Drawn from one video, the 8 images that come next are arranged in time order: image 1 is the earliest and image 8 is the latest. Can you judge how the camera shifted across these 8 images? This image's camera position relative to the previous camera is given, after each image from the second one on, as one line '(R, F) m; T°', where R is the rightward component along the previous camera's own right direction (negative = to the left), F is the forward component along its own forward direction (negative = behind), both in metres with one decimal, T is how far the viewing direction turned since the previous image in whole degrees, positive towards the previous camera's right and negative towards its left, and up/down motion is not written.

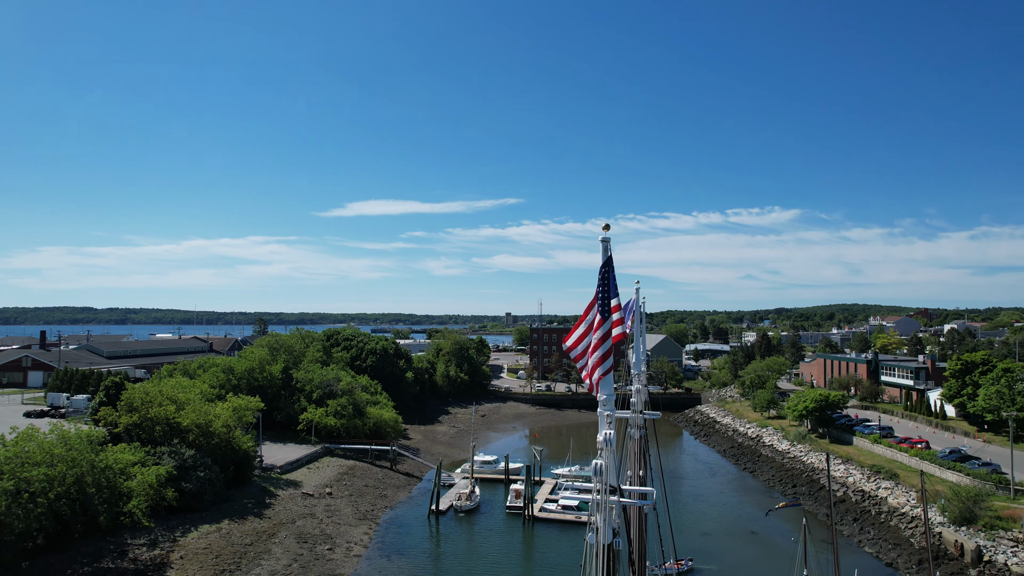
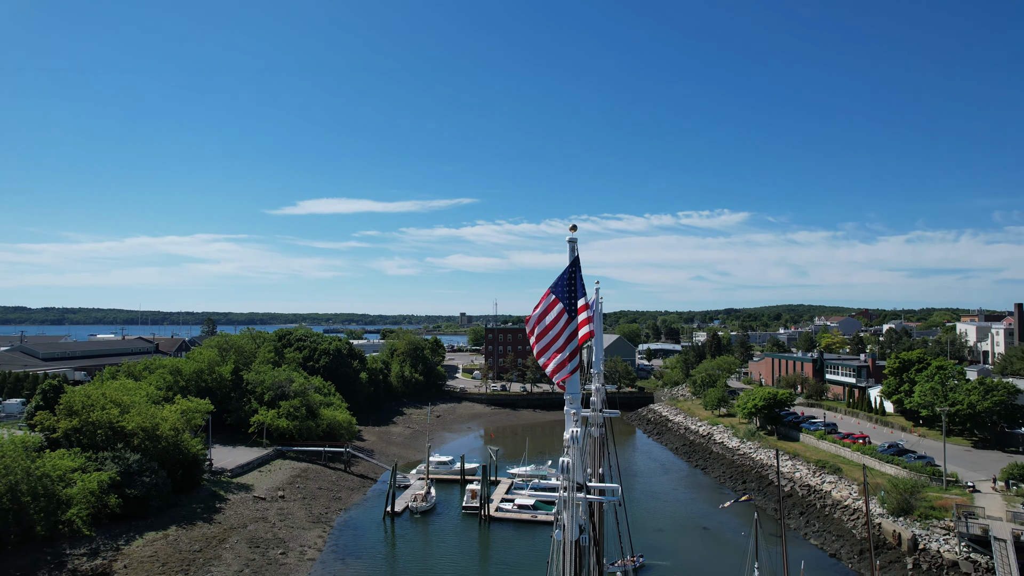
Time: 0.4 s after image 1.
(-0.1, 0.0) m; +4°
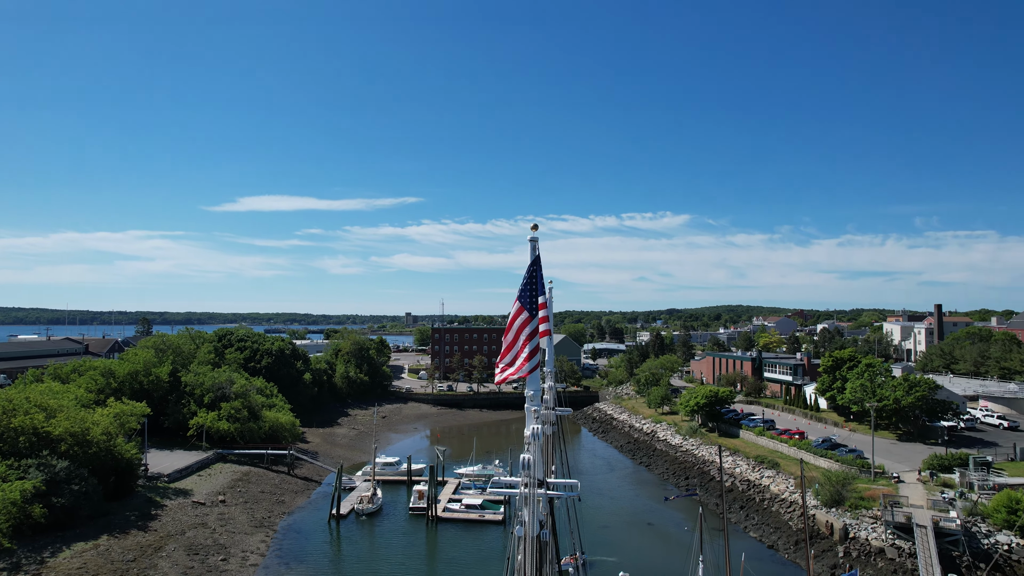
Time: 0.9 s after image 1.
(-0.1, 0.0) m; +5°
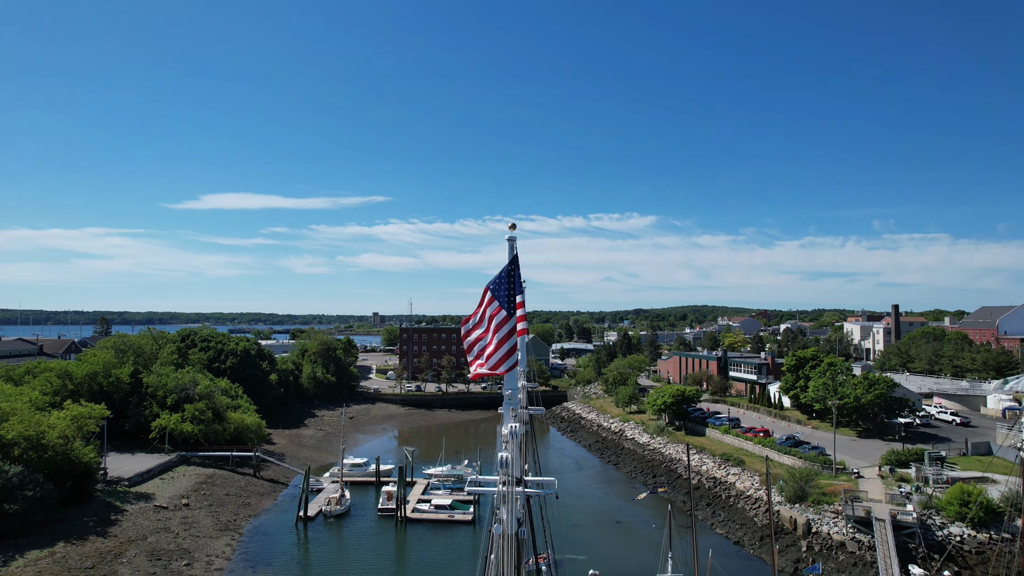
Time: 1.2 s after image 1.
(-0.1, 0.0) m; +3°
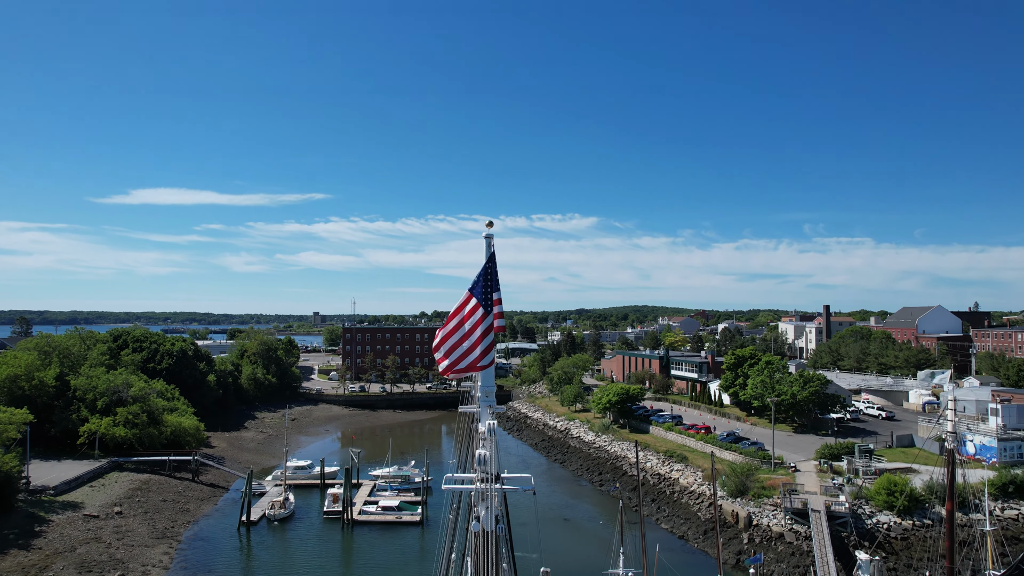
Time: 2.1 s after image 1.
(-0.3, 0.0) m; +5°
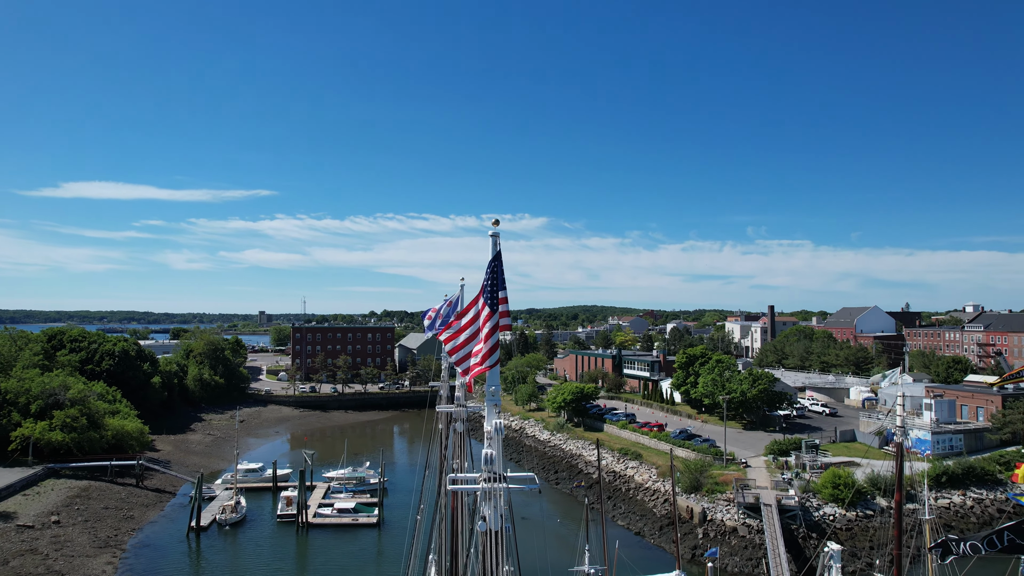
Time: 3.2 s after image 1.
(-0.4, 0.0) m; +4°
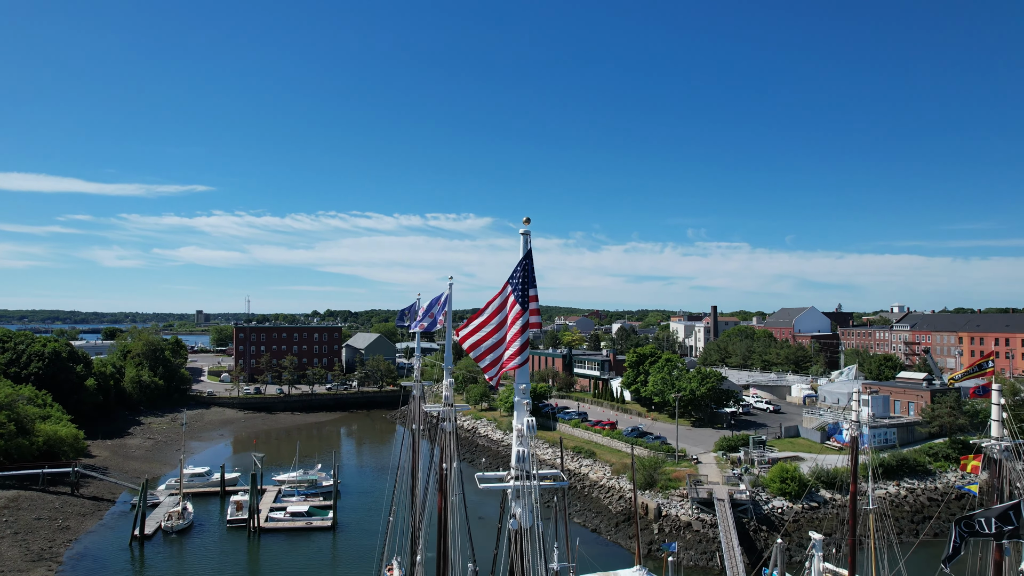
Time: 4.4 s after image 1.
(-0.6, 0.0) m; +5°
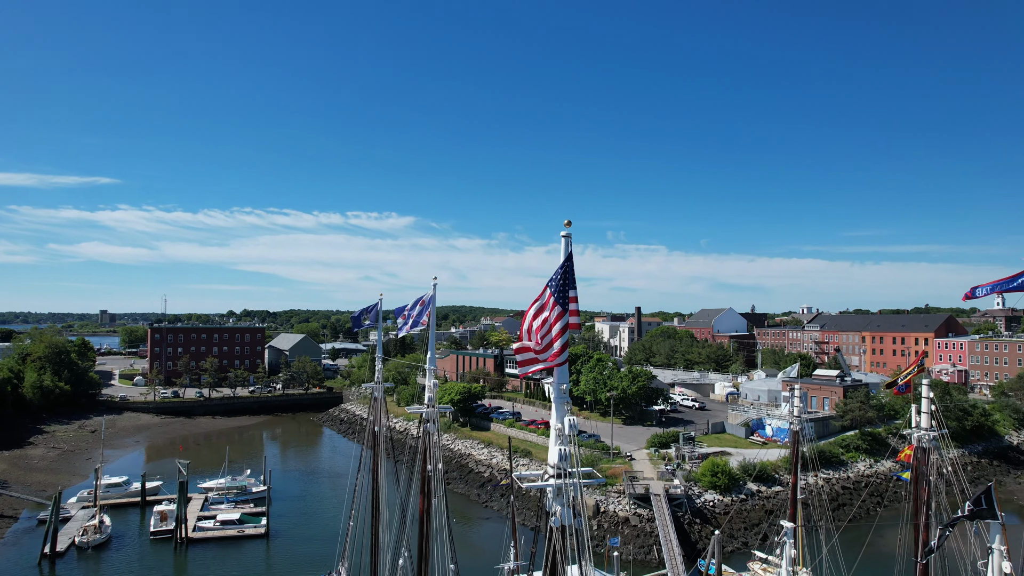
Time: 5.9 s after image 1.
(-0.8, 0.0) m; +6°
